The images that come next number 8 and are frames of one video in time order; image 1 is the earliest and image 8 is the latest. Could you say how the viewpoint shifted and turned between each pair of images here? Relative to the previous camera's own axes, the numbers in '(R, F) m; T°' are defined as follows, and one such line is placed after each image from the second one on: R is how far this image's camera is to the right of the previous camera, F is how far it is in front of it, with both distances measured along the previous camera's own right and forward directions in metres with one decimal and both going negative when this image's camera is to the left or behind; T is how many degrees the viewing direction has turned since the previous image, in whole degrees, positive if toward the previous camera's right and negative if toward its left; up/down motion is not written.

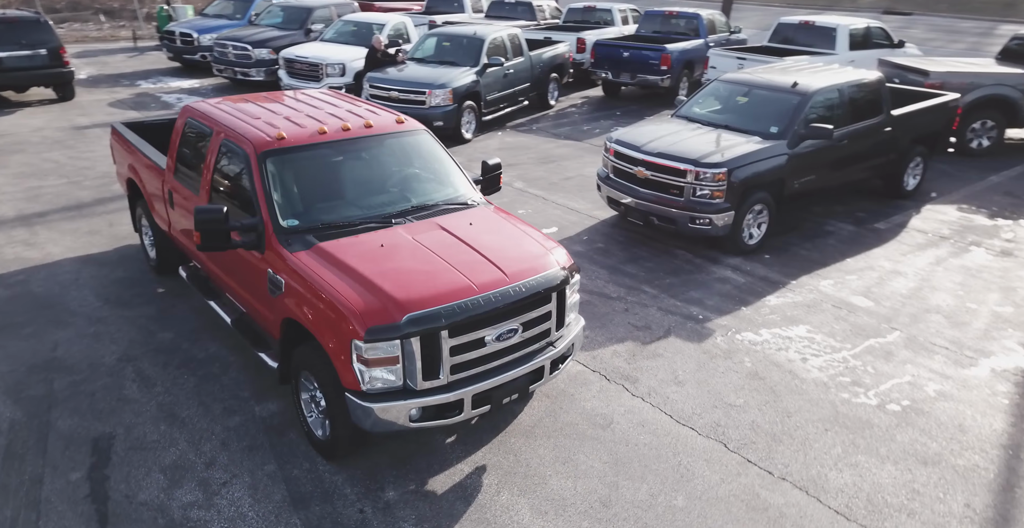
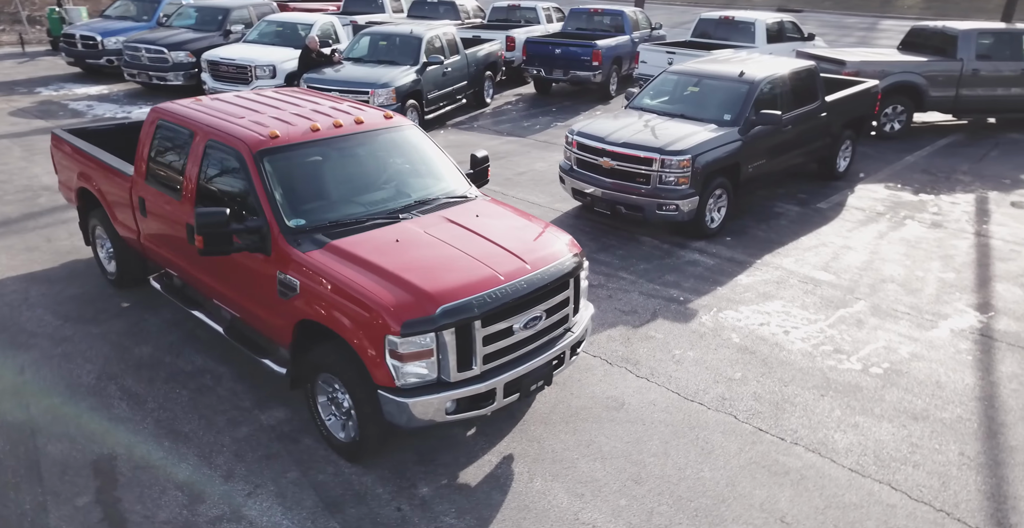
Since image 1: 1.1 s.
(-0.6, 0.0) m; +7°
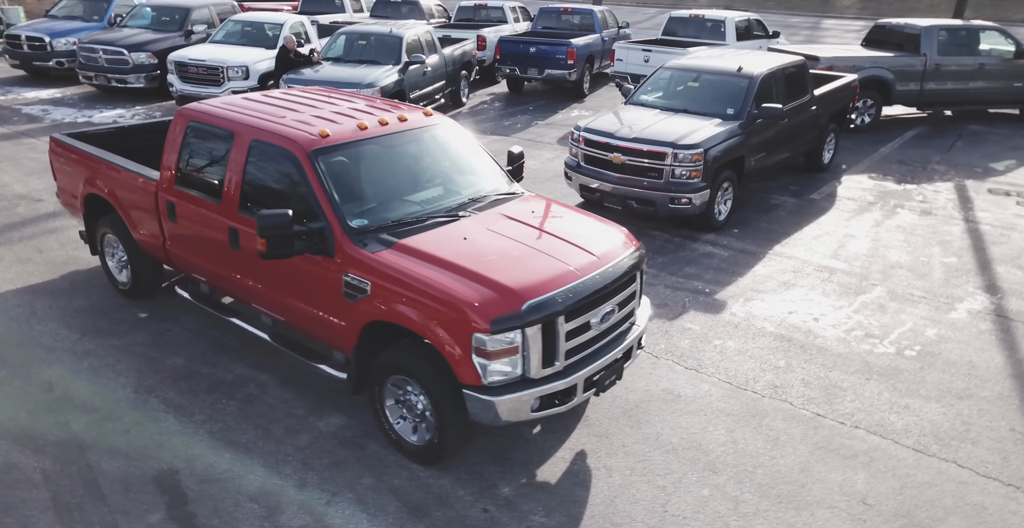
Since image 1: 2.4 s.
(-0.7, +0.1) m; +4°
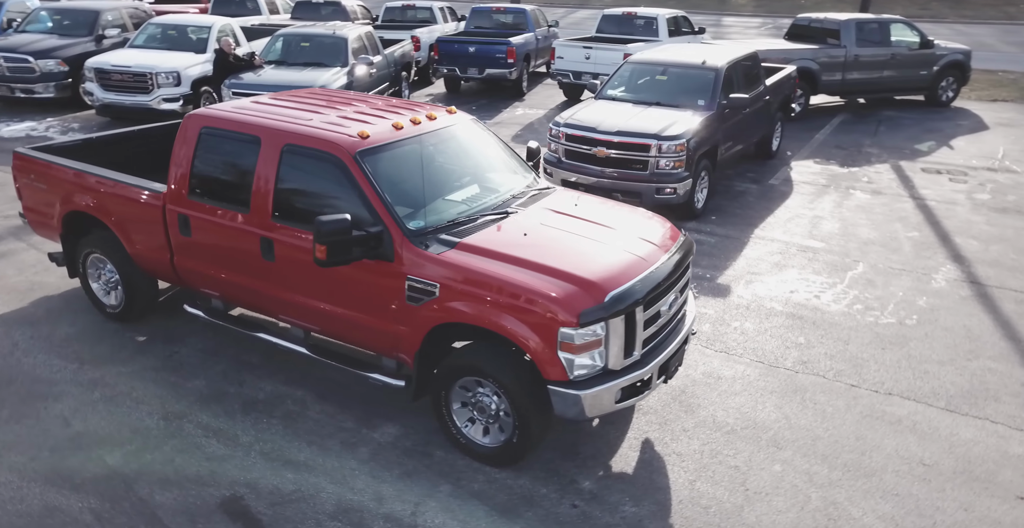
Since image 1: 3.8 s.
(-0.9, +0.1) m; +7°
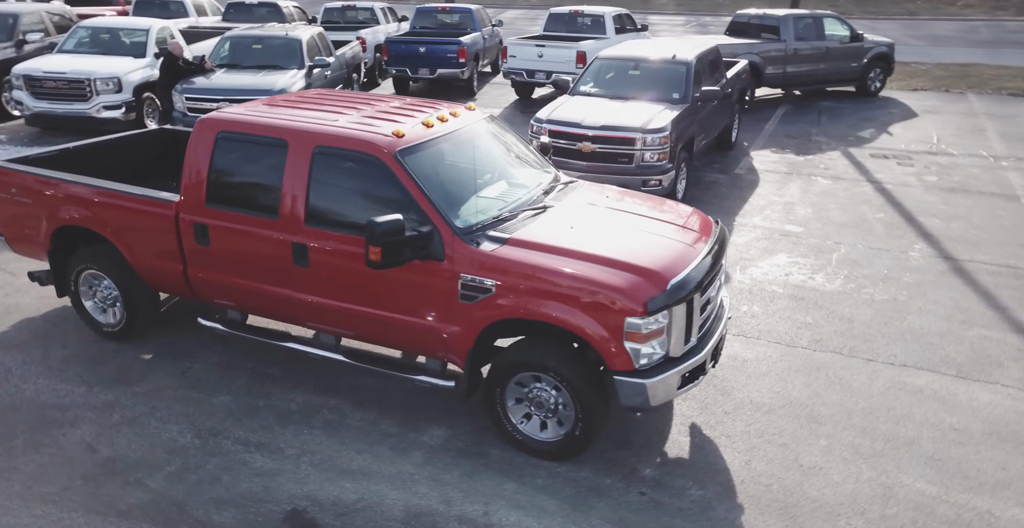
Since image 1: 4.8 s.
(-0.7, 0.0) m; +6°
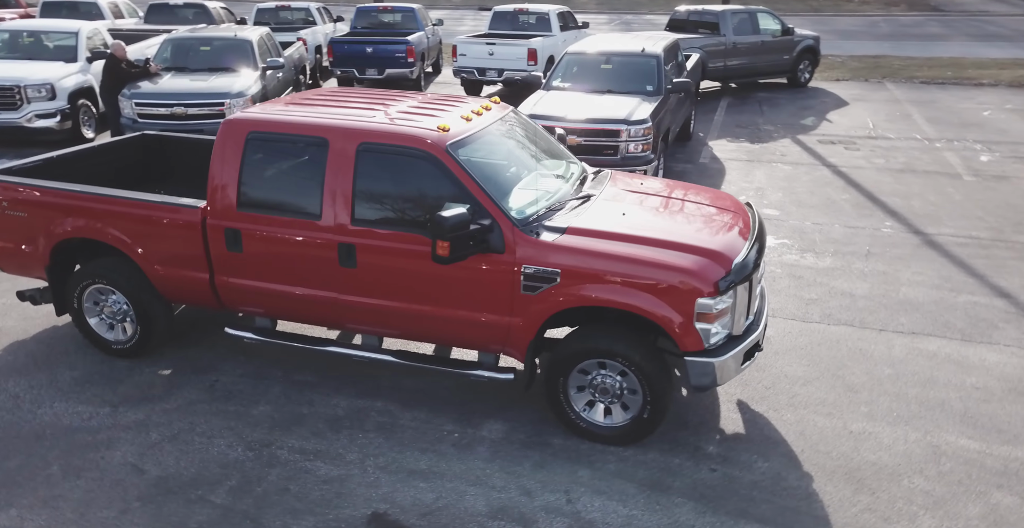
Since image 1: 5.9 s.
(-0.8, 0.0) m; +6°
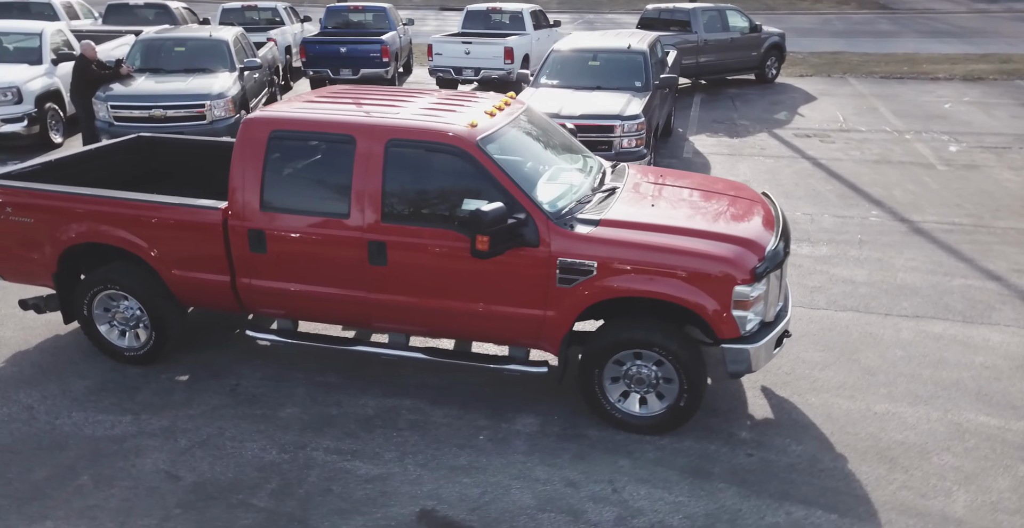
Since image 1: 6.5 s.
(-0.4, 0.0) m; +3°
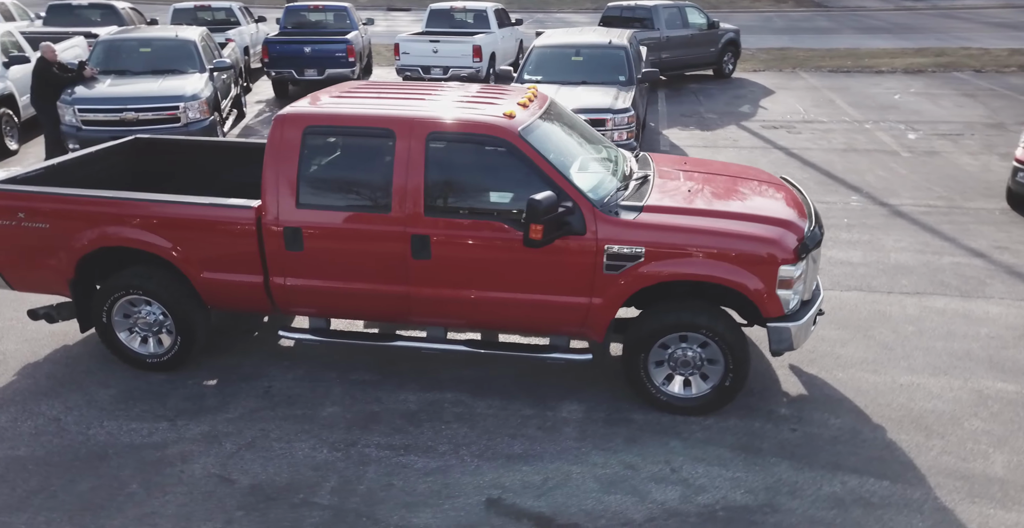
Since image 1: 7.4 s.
(-0.6, 0.0) m; +4°
